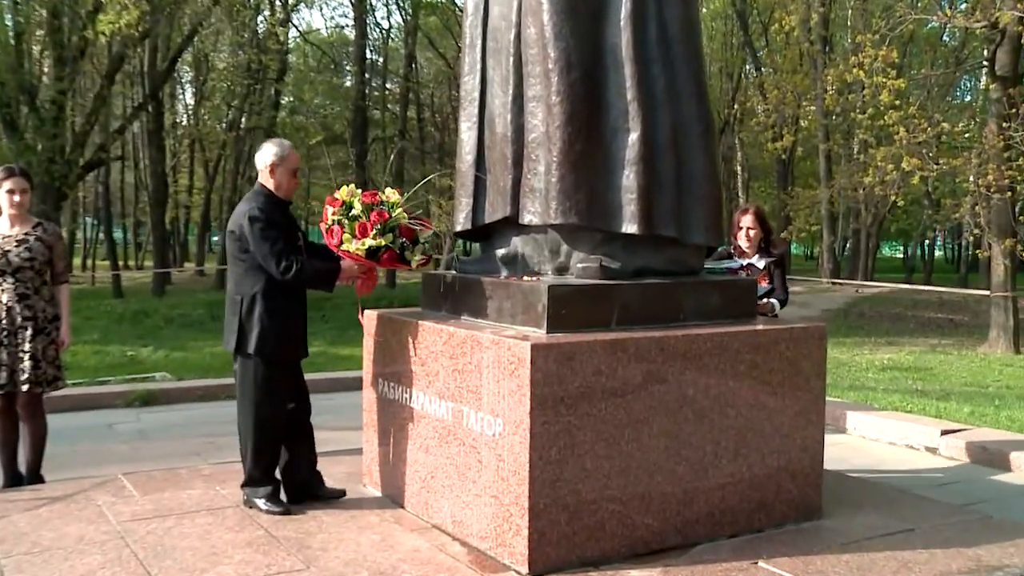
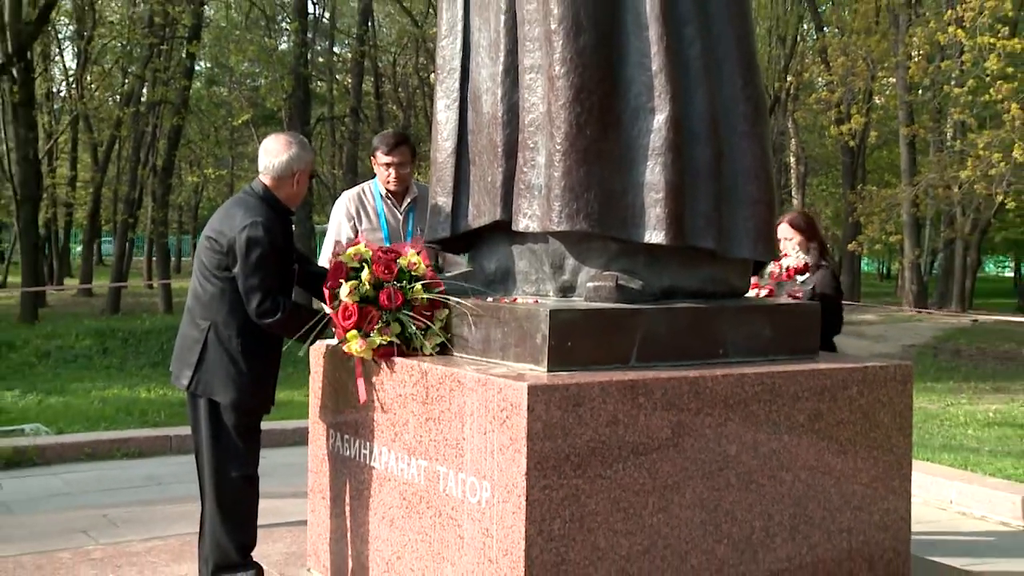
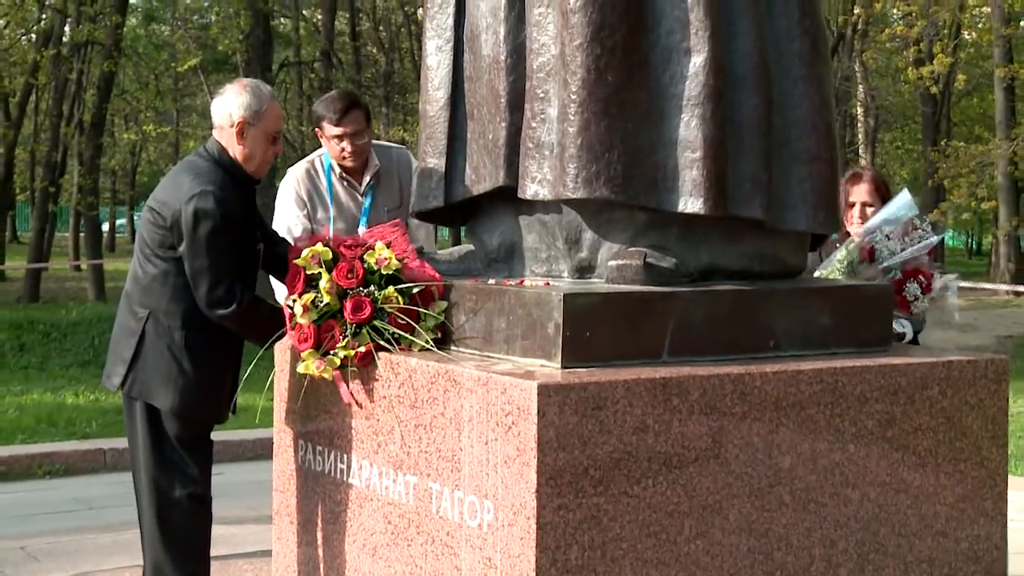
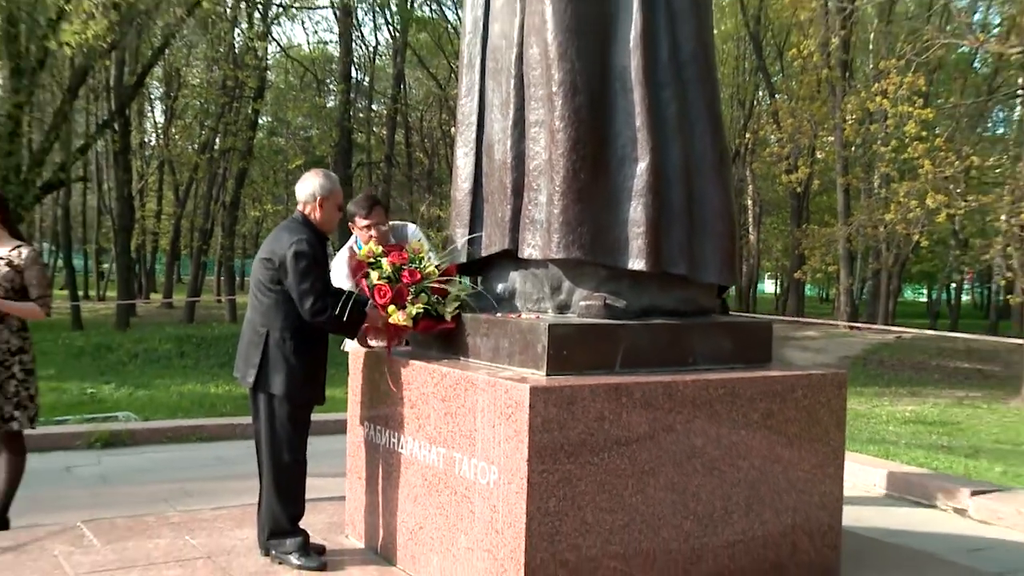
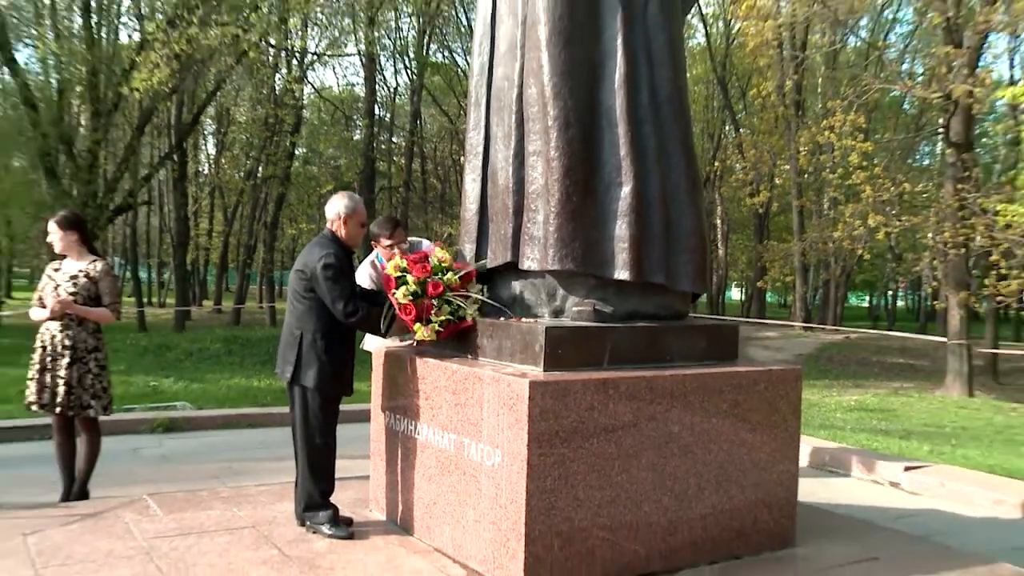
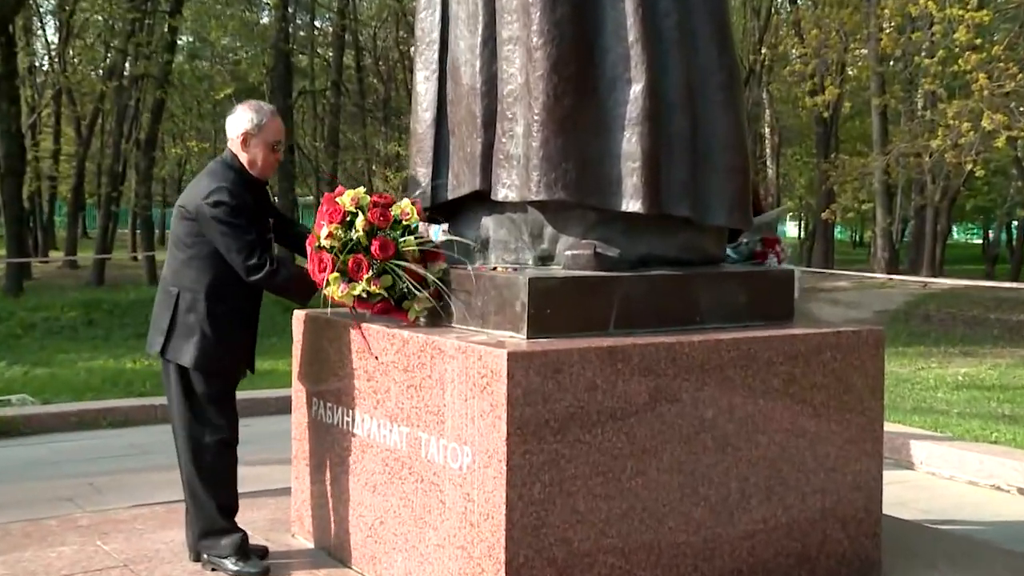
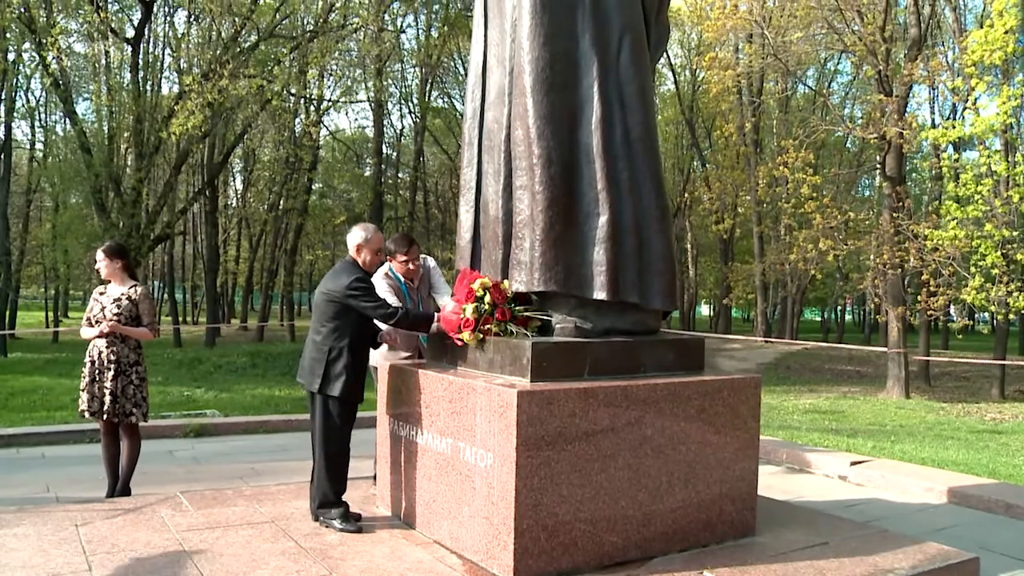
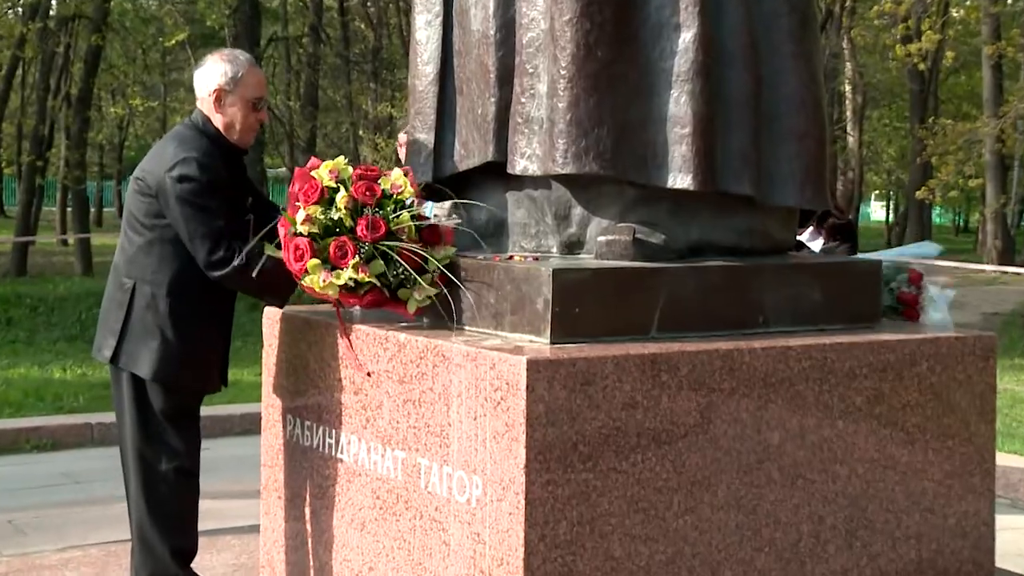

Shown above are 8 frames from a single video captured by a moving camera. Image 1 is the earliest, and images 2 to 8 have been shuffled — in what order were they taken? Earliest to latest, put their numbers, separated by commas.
6, 8, 3, 2, 4, 5, 7
